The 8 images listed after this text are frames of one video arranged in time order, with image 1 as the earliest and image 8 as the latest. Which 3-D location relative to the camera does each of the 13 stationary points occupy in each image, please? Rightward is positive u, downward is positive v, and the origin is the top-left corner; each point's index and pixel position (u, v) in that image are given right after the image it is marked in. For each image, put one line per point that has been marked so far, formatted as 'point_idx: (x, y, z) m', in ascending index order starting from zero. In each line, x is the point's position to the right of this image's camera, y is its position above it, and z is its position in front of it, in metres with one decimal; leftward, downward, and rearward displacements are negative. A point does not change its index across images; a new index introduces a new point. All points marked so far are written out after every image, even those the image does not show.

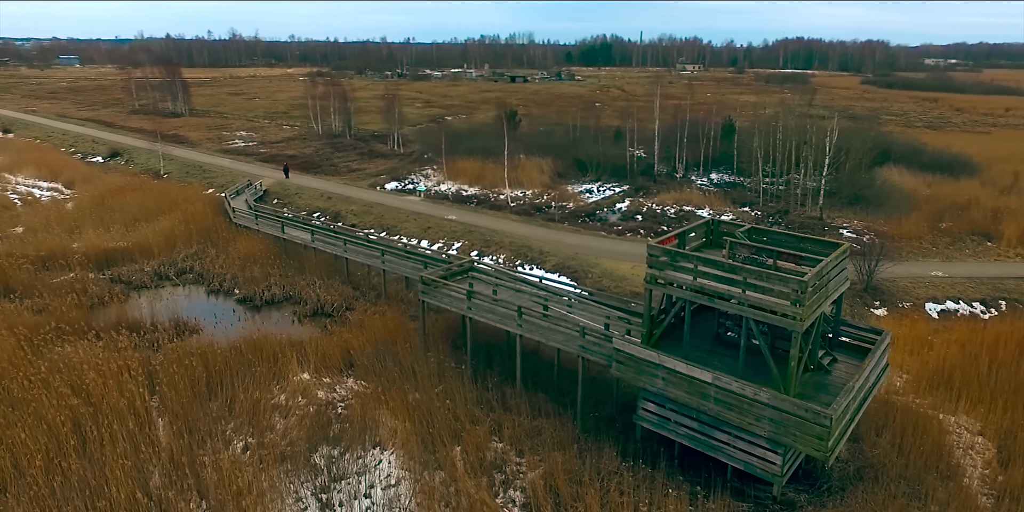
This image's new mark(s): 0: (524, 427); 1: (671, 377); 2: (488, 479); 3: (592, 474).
0: (+0.2, -3.2, +12.4) m
1: (+2.6, -2.0, +10.4) m
2: (-0.4, -3.9, +11.4) m
3: (+1.3, -3.7, +11.1) m
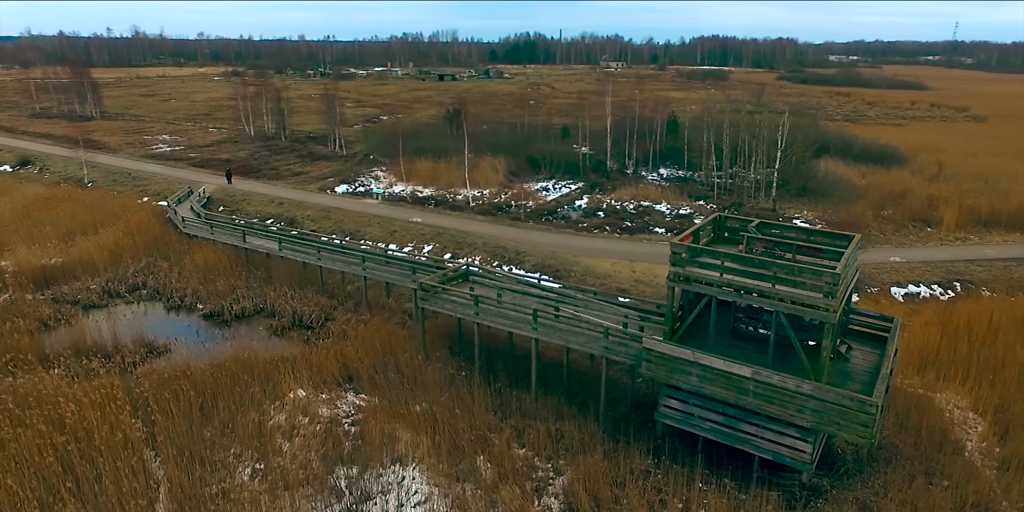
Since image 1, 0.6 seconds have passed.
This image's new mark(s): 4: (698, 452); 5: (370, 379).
0: (+0.7, -3.3, +12.2) m
1: (+3.2, -1.9, +10.5) m
2: (+0.2, -4.0, +11.2) m
3: (+1.9, -3.7, +11.0) m
4: (+3.6, -3.7, +11.9) m
5: (-3.1, -2.7, +14.3) m
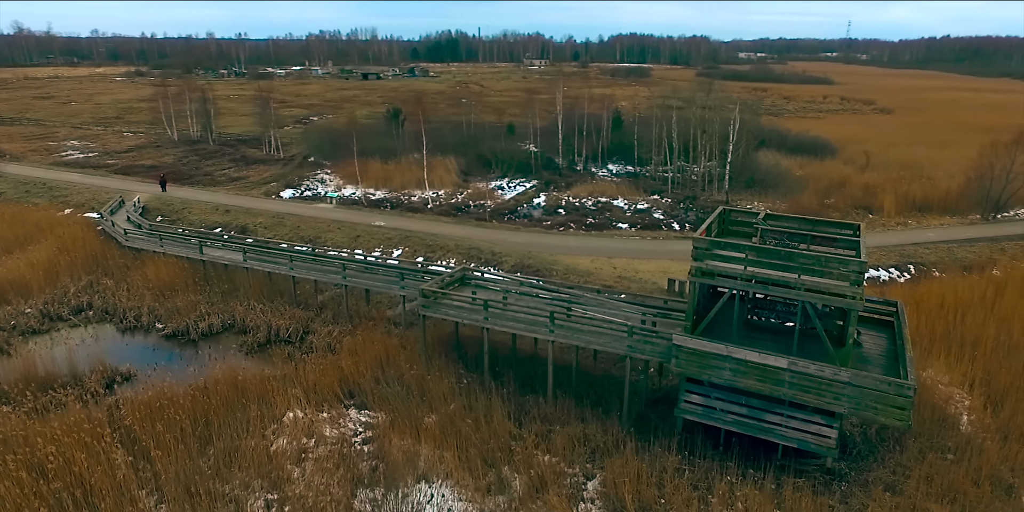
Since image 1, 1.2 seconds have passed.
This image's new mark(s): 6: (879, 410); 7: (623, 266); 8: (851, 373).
0: (+1.1, -3.3, +12.0) m
1: (+3.7, -1.8, +10.5) m
2: (+0.7, -4.0, +10.9) m
3: (+2.5, -3.7, +11.0) m
4: (+4.0, -3.6, +12.0) m
5: (-2.9, -2.9, +13.6) m
6: (+5.5, -2.3, +9.7) m
7: (+3.4, -0.3, +19.8) m
8: (+5.1, -1.8, +9.7) m
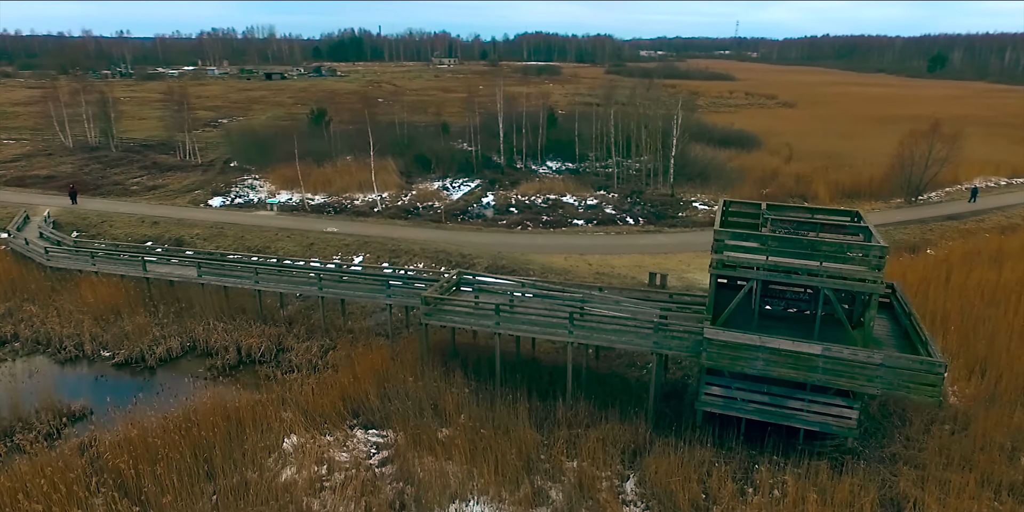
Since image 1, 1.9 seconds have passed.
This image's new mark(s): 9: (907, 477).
0: (+1.6, -3.3, +11.8) m
1: (+4.3, -1.7, +10.6) m
2: (+1.4, -4.0, +10.6) m
3: (+3.1, -3.6, +10.9) m
4: (+4.5, -3.5, +12.2) m
5: (-2.7, -3.1, +12.7) m
6: (+6.2, -2.1, +10.1) m
7: (+2.6, -0.2, +19.8) m
8: (+5.8, -1.5, +10.1) m
9: (+6.7, -3.7, +10.9) m
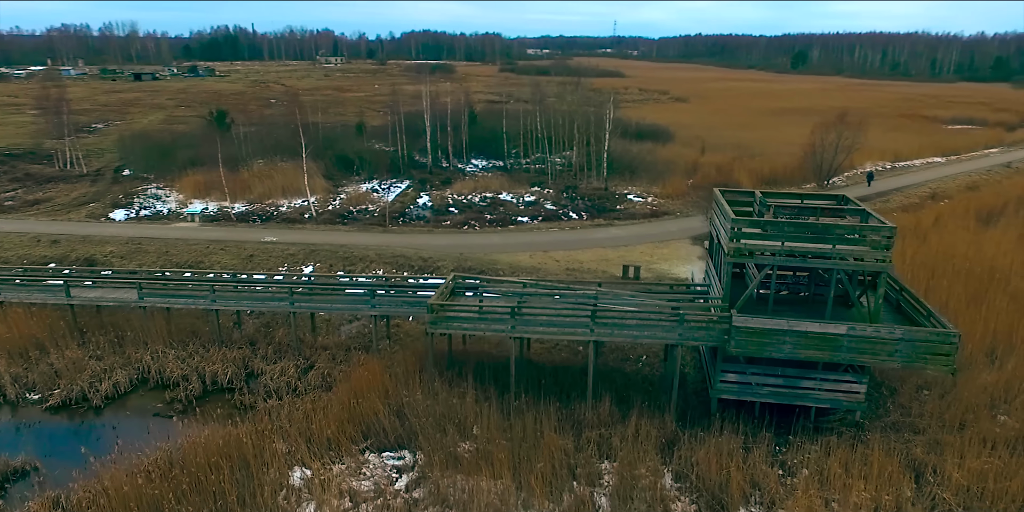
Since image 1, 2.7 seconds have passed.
0: (+2.1, -3.2, +11.6) m
1: (+4.9, -1.4, +10.9) m
2: (+2.2, -3.9, +10.4) m
3: (+3.8, -3.4, +11.0) m
4: (+4.9, -3.2, +12.5) m
5: (-2.3, -3.2, +11.8) m
6: (+6.9, -1.7, +10.7) m
7: (+1.6, -0.1, +19.6) m
8: (+6.4, -1.2, +10.6) m
9: (+7.3, -3.3, +11.6) m
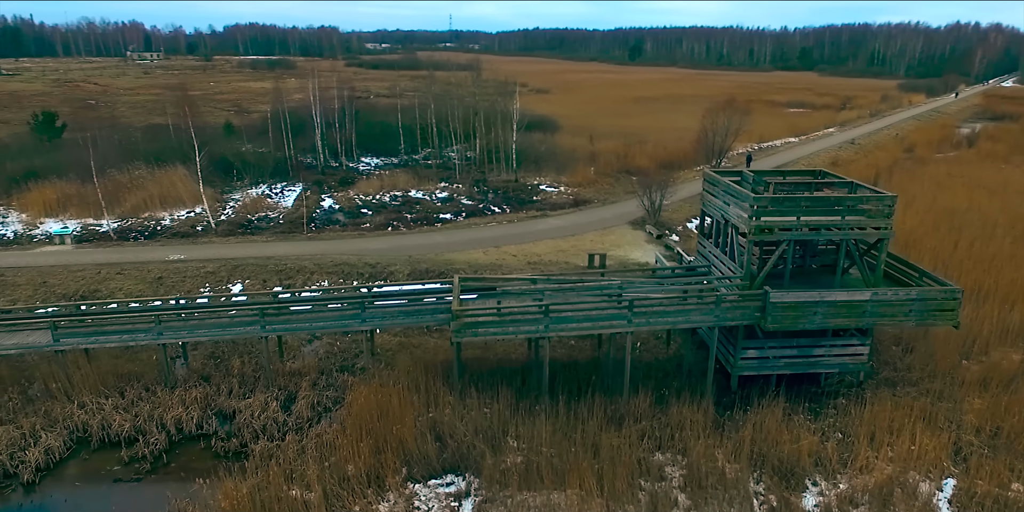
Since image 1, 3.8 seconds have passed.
0: (+2.9, -2.9, +11.3) m
1: (+5.6, -1.0, +11.4) m
2: (+3.3, -3.6, +10.2) m
3: (+4.7, -3.0, +11.2) m
4: (+5.4, -2.7, +12.9) m
5: (-1.4, -3.3, +10.6) m
6: (+7.6, -1.1, +11.6) m
7: (+0.2, +0.1, +19.0) m
8: (+7.2, -0.6, +11.4) m
9: (+7.9, -2.7, +12.6) m
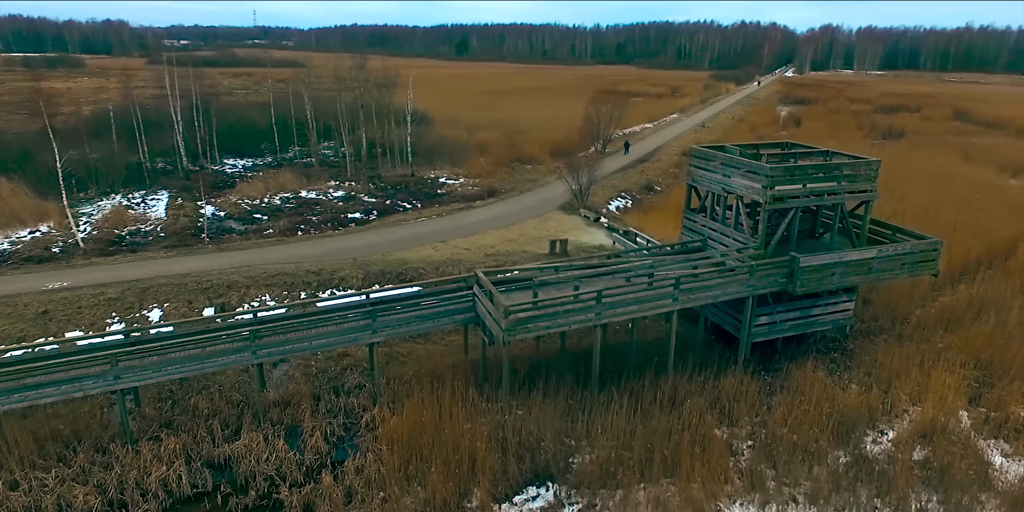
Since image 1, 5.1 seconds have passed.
0: (+3.7, -2.4, +11.3) m
1: (+6.2, -0.2, +12.0) m
2: (+4.5, -3.1, +10.4) m
3: (+5.5, -2.4, +11.6) m
4: (+5.7, -2.0, +13.5) m
5: (-0.1, -3.2, +9.4) m
6: (+8.1, -0.2, +12.8) m
7: (-1.1, +0.3, +18.0) m
8: (+7.6, +0.2, +12.5) m
9: (+8.2, -1.8, +13.8) m
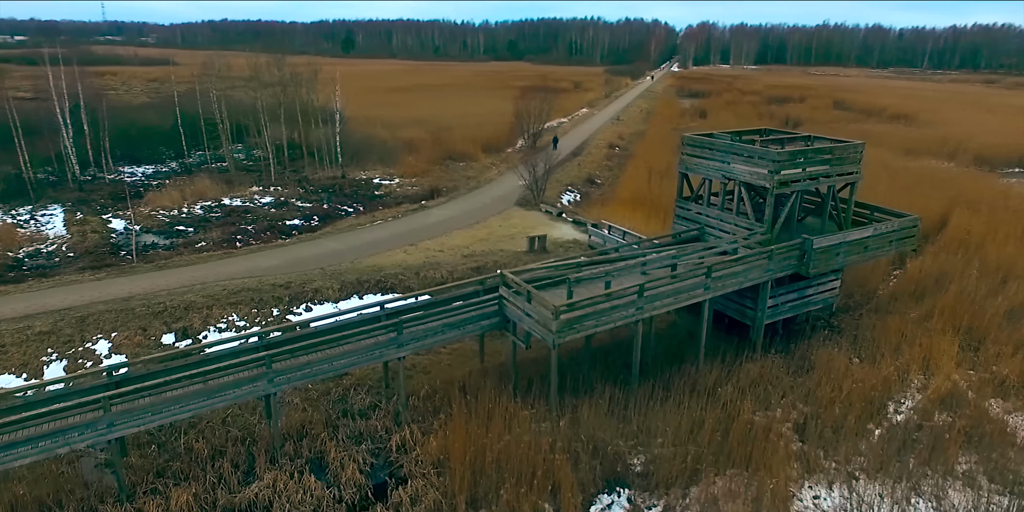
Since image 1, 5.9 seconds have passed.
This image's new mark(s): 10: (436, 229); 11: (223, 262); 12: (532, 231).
0: (+4.3, -2.2, +11.4) m
1: (+6.4, +0.1, +12.5) m
2: (+5.2, -2.8, +10.5) m
3: (+6.0, -2.0, +12.0) m
4: (+5.8, -1.7, +13.8) m
5: (+0.8, -3.1, +8.8) m
6: (+8.2, +0.3, +13.5) m
7: (-1.8, +0.2, +17.1) m
8: (+7.8, +0.7, +13.1) m
9: (+8.2, -1.3, +14.6) m
10: (-2.1, +0.8, +18.7) m
11: (-7.3, -0.1, +16.4) m
12: (+0.6, +0.7, +18.7) m
